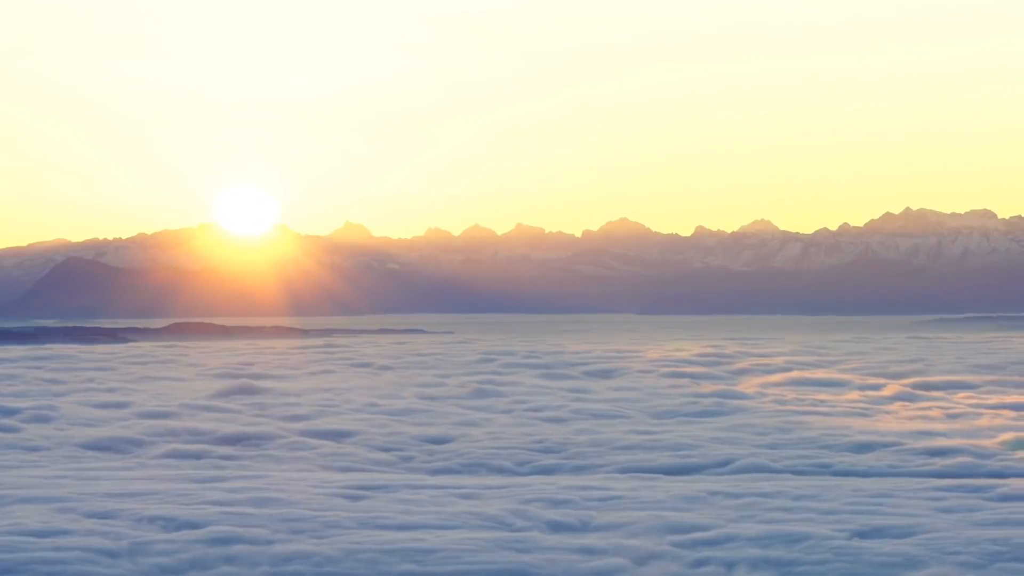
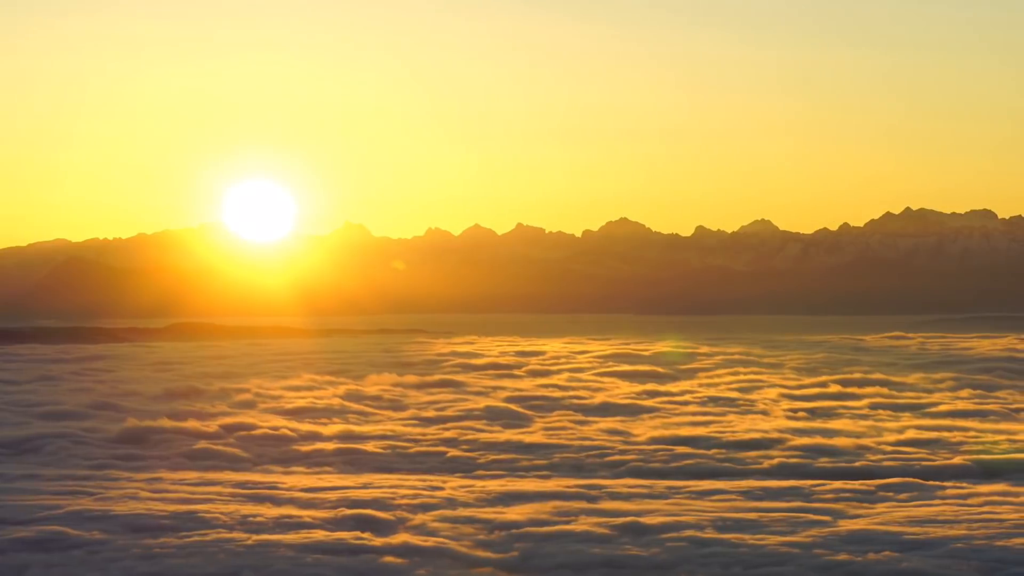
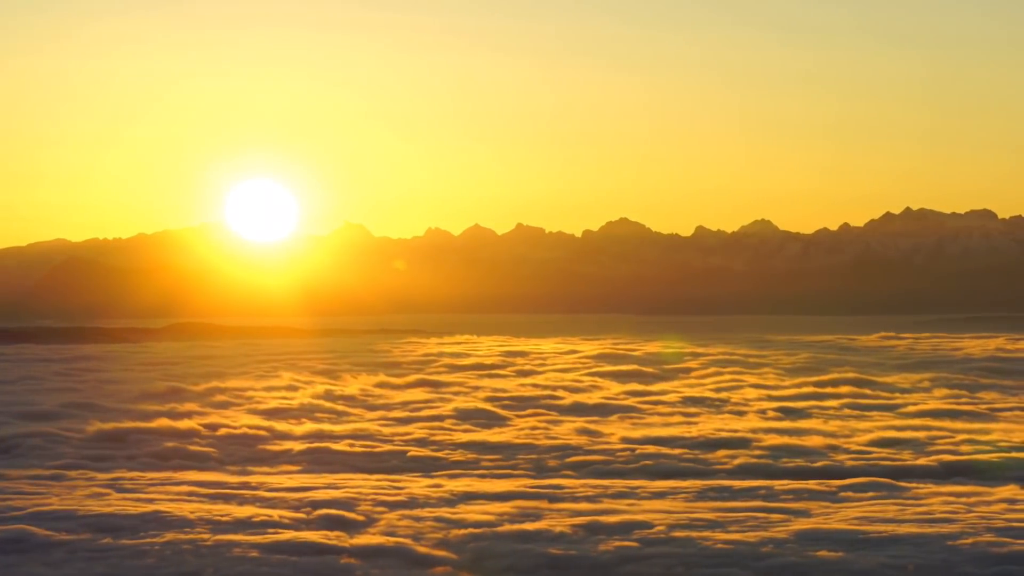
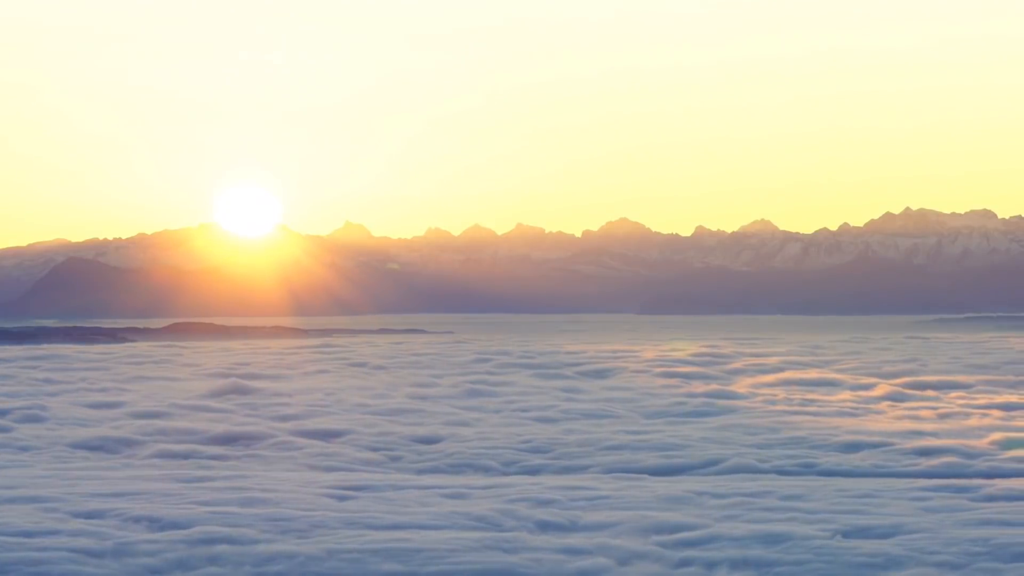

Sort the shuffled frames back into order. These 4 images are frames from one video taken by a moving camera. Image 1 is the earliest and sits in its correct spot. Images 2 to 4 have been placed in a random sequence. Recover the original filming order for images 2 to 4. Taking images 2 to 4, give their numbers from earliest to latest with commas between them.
4, 2, 3
